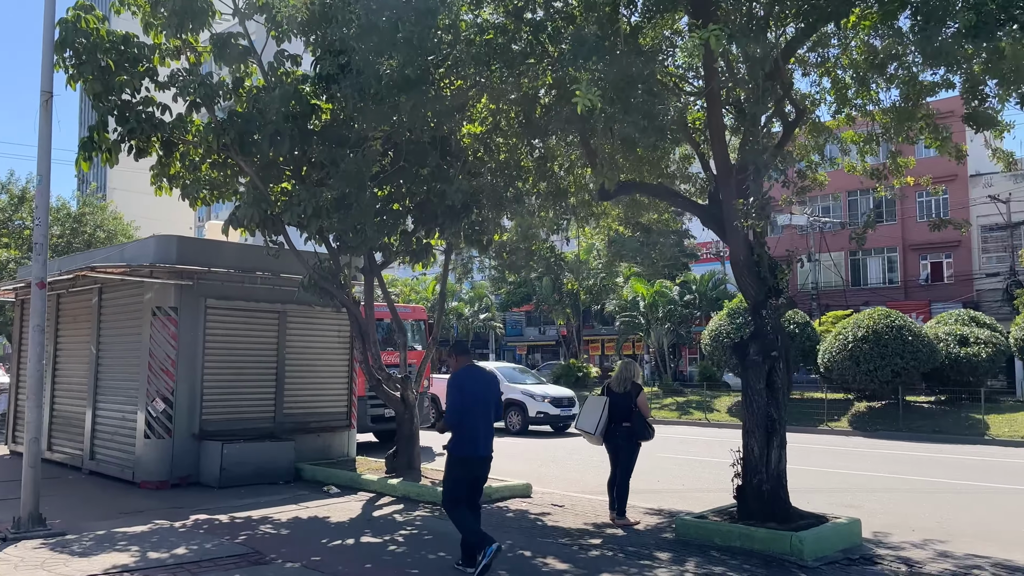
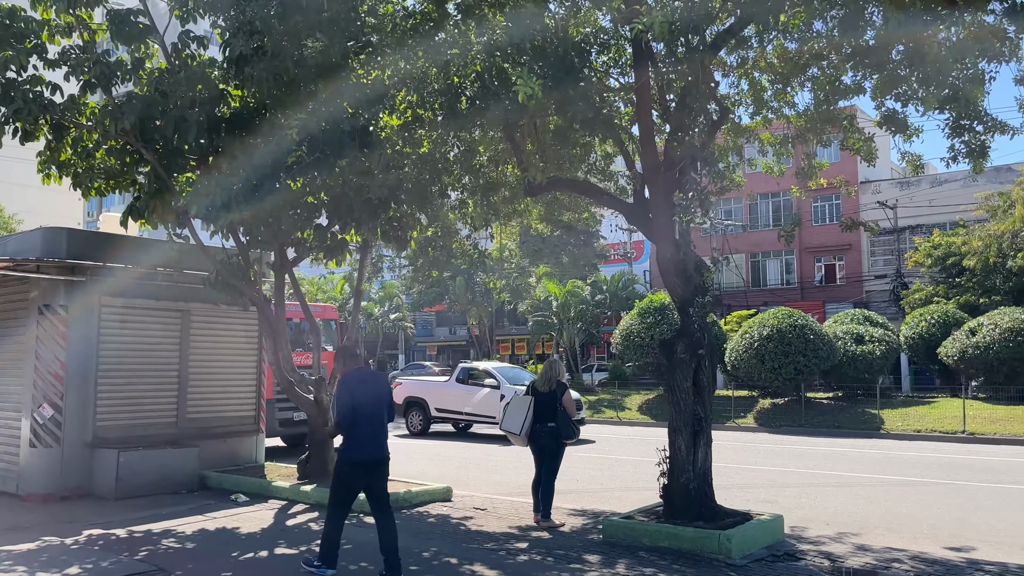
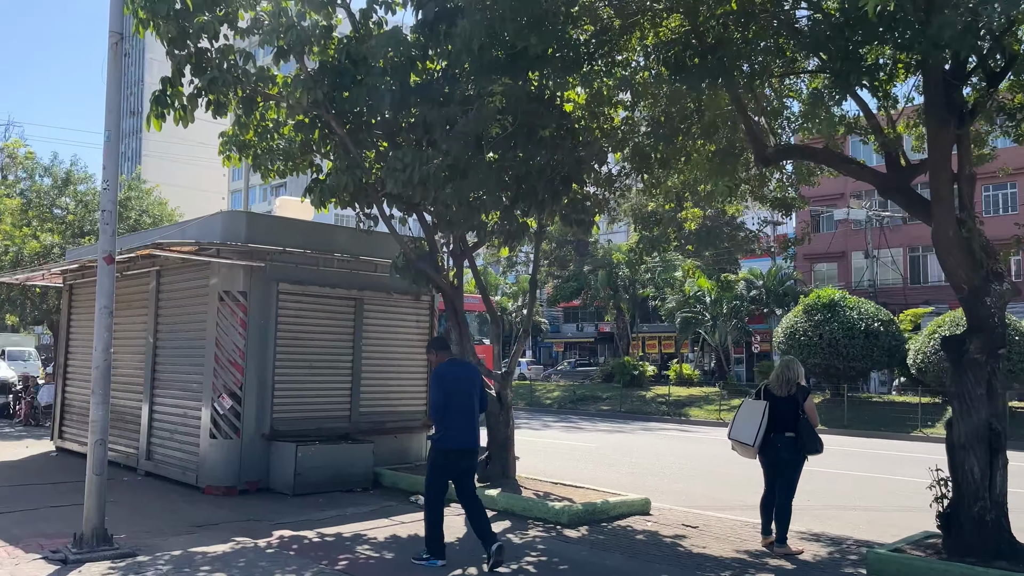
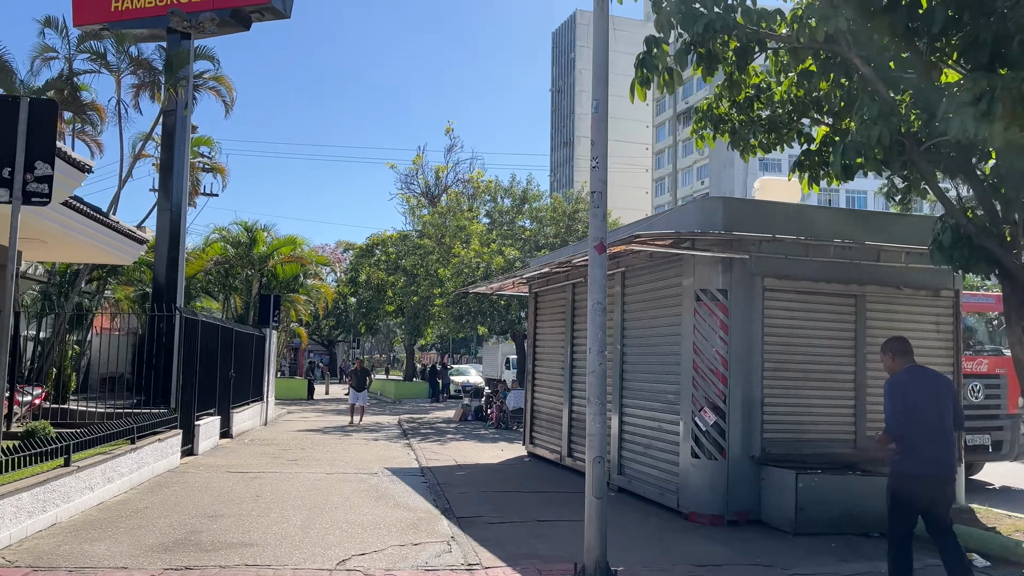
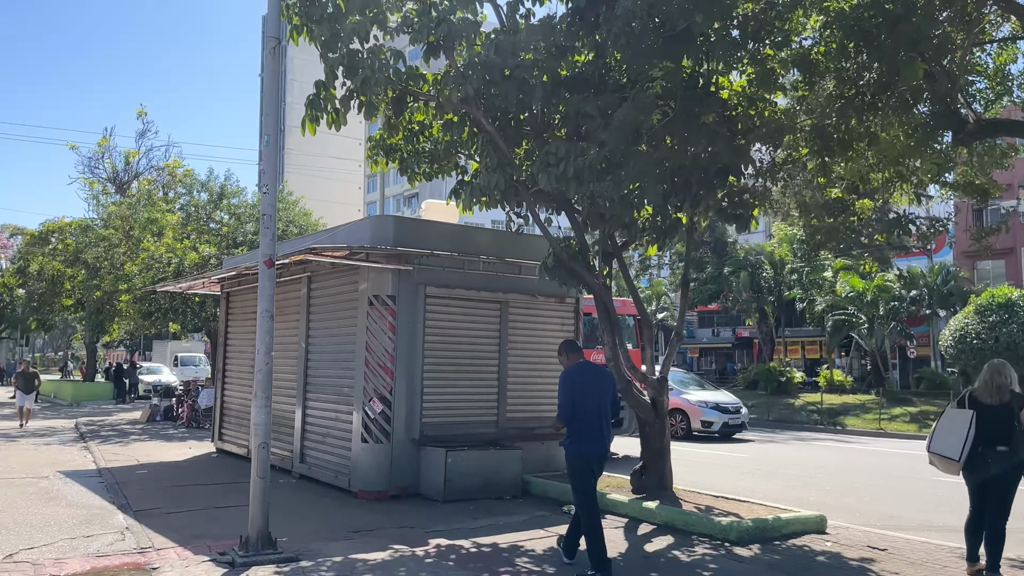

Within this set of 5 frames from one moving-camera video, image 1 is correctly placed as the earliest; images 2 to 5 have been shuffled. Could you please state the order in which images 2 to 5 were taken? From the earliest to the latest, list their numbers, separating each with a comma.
2, 3, 5, 4
